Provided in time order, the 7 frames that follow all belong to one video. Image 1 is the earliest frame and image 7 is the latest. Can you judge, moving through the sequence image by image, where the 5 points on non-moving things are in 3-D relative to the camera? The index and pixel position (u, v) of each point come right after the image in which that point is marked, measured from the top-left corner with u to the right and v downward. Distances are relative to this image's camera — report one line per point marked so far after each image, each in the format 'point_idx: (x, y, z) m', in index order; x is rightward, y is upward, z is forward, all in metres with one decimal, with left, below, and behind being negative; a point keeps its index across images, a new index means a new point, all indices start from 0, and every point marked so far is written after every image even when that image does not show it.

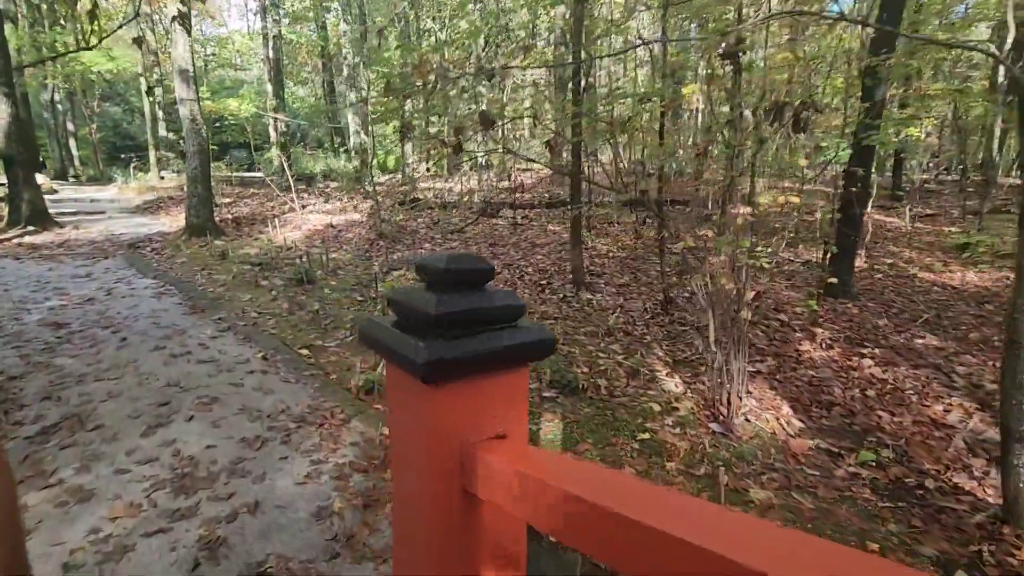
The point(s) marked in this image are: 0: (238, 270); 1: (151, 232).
0: (-4.7, +0.3, +9.1) m
1: (-8.9, +1.4, +13.1) m
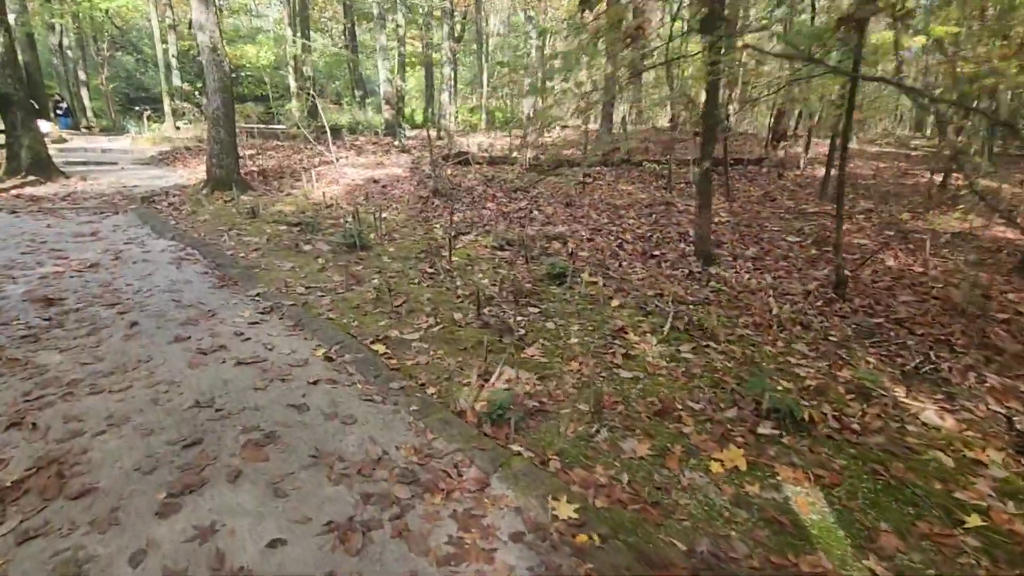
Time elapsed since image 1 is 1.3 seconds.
0: (-3.4, +0.8, +7.5) m
1: (-7.4, +2.2, +11.4) m
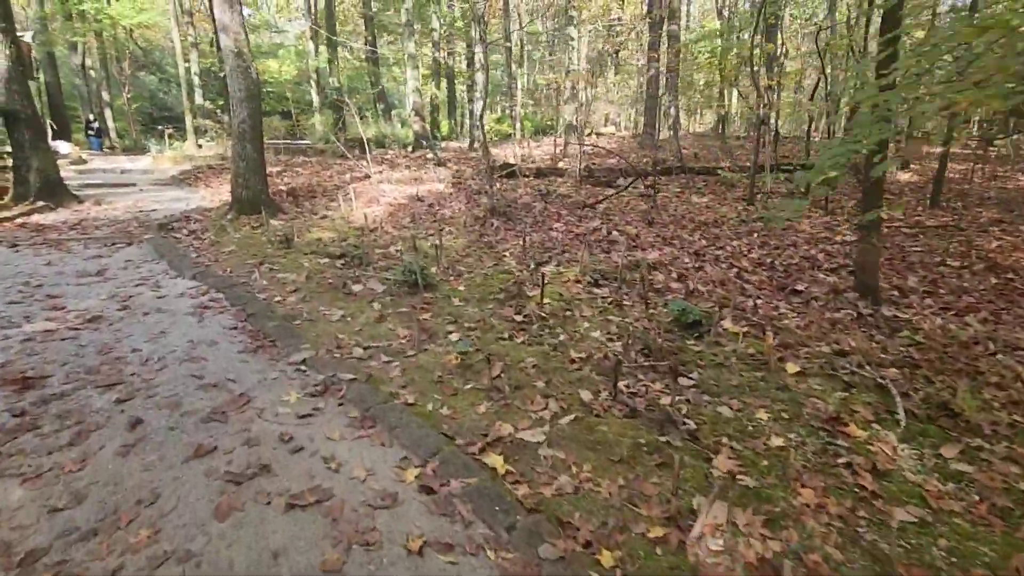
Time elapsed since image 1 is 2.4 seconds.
0: (-2.3, +0.3, +6.2) m
1: (-6.2, +1.5, +10.3) m
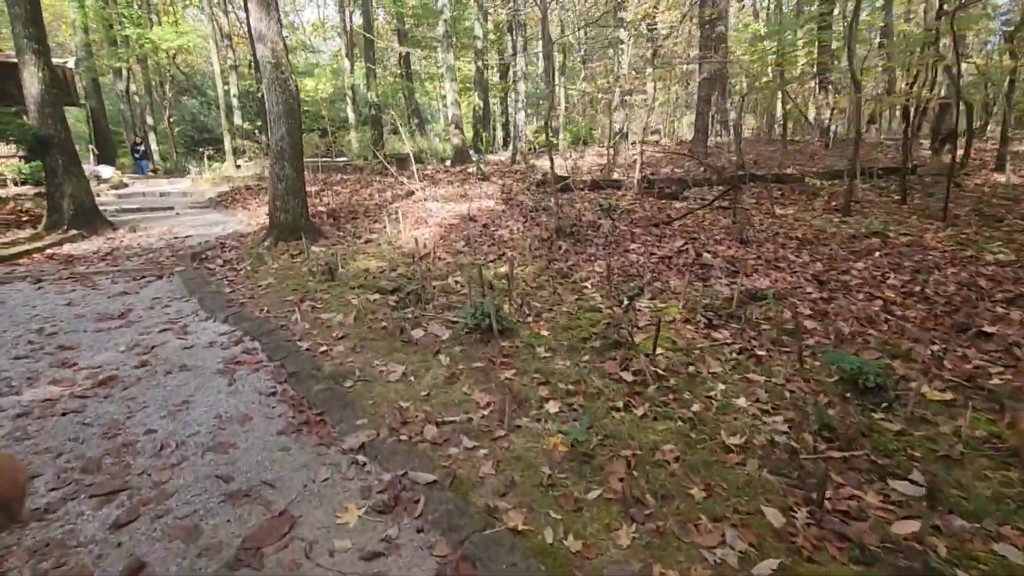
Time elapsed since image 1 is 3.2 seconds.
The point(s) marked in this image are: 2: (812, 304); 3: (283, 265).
0: (-1.5, -0.2, +5.3) m
1: (-5.2, +1.0, +9.6) m
2: (+2.8, -0.1, +4.9) m
3: (-3.0, +0.3, +6.9) m
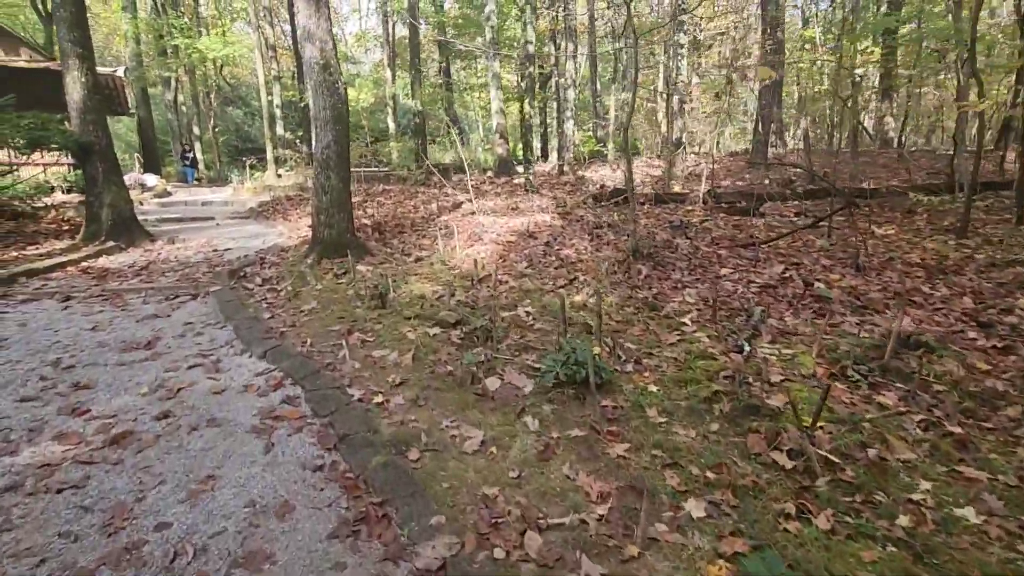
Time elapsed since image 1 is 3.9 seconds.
0: (-0.8, -0.4, +4.5) m
1: (-4.2, +0.7, +9.0) m
2: (+3.5, -0.5, +3.9) m
3: (-2.1, 0.0, +6.2) m
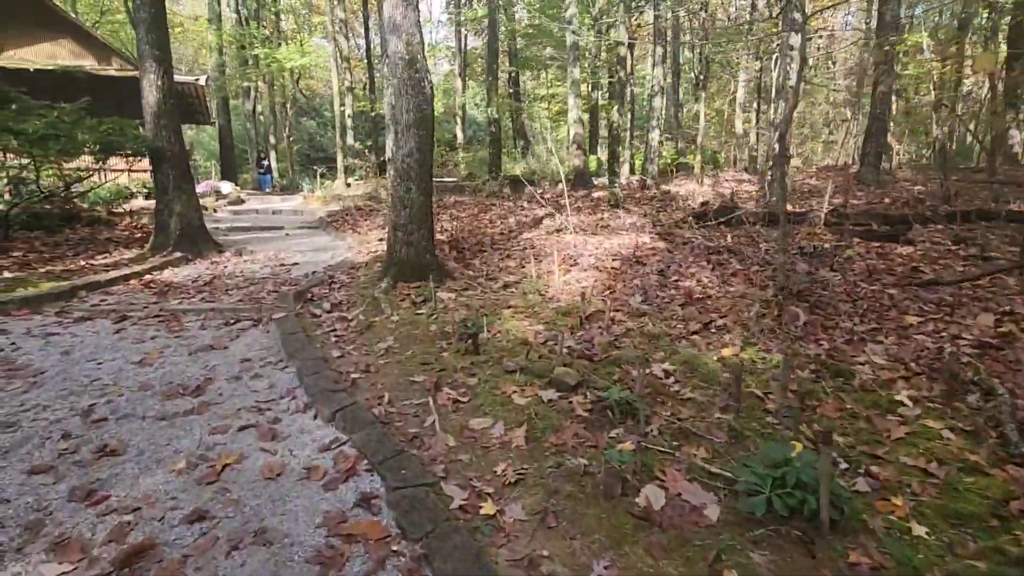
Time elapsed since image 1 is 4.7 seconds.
0: (+0.1, -0.7, +3.4) m
1: (-2.8, +0.4, +8.3) m
2: (+4.3, -0.9, +2.4) m
3: (-1.1, -0.3, +5.2) m
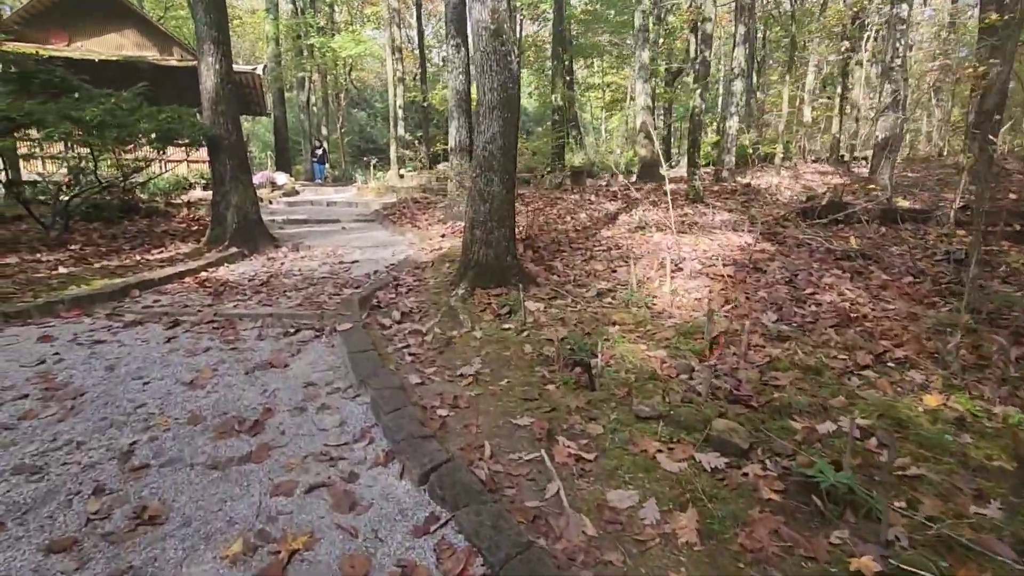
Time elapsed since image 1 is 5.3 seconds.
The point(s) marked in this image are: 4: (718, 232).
0: (+0.8, -0.9, +2.5) m
1: (-1.6, +0.4, +7.6) m
2: (+4.9, -1.2, +1.1) m
3: (-0.2, -0.4, +4.4) m
4: (+3.1, +0.9, +8.0) m
